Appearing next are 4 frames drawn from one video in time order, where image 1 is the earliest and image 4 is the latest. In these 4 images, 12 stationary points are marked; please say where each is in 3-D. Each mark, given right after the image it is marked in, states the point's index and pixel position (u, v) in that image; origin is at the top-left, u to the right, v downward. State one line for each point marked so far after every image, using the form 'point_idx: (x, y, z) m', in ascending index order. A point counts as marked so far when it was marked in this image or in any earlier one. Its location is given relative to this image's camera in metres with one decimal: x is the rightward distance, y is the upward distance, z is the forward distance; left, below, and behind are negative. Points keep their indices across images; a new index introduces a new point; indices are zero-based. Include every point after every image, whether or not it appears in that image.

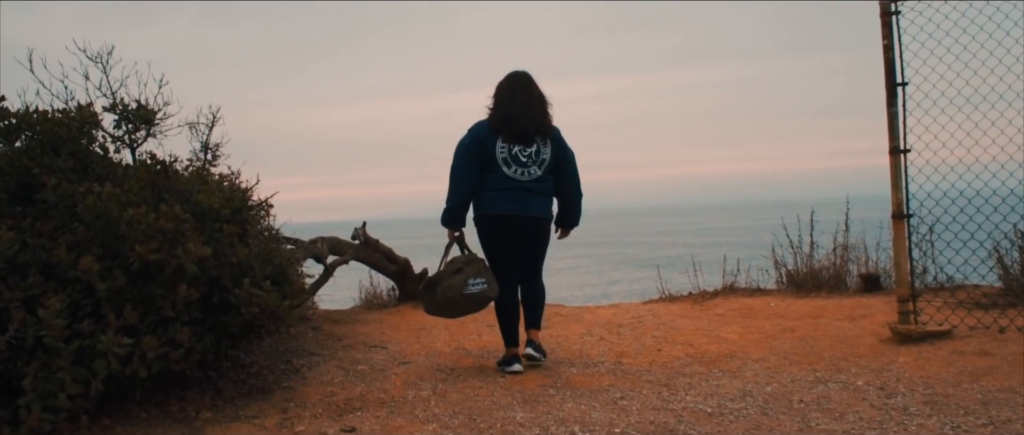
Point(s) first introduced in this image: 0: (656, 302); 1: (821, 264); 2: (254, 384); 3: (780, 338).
0: (+1.4, -0.8, +8.5) m
1: (+3.0, -0.5, +8.6) m
2: (-1.5, -0.9, +5.0) m
3: (+1.9, -0.9, +6.3) m
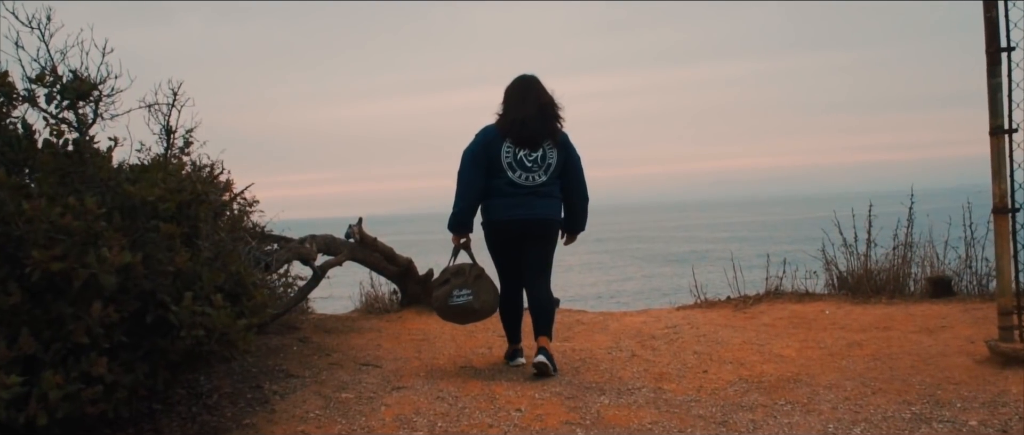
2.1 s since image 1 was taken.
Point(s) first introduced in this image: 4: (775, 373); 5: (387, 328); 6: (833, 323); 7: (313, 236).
0: (+1.5, -0.8, +7.5) m
1: (+3.2, -0.4, +7.6) m
2: (-1.4, -0.9, +4.0) m
3: (+2.0, -0.8, +5.3) m
4: (+1.5, -0.9, +4.9) m
5: (-1.1, -1.0, +7.6) m
6: (+2.3, -0.8, +6.4) m
7: (-1.7, -0.1, +7.4) m
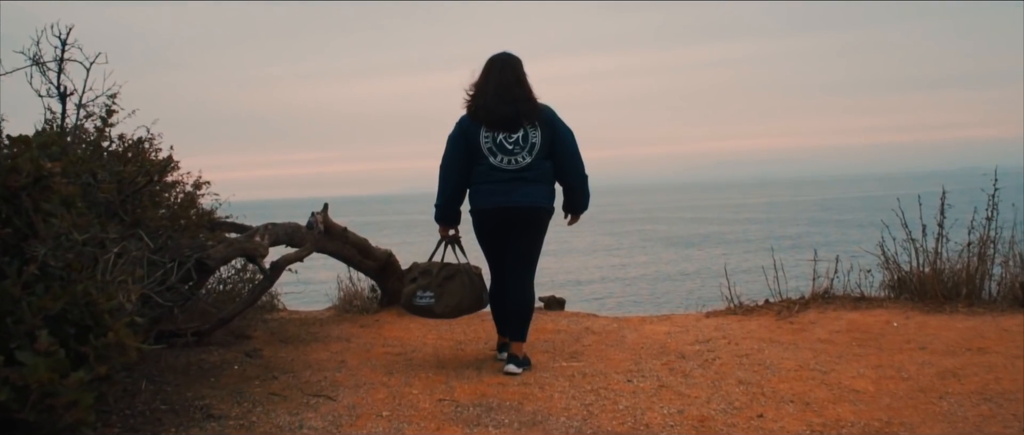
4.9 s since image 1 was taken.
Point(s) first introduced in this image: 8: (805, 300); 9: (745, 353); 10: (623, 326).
0: (+1.5, -0.7, +6.3) m
1: (+3.2, -0.3, +6.3) m
2: (-1.4, -0.9, +2.7) m
3: (+2.0, -0.8, +4.0) m
4: (+1.4, -0.9, +3.7) m
5: (-1.1, -0.9, +6.3) m
6: (+2.3, -0.7, +5.1) m
7: (-1.7, 0.0, +6.1) m
8: (+2.2, -0.6, +6.4) m
9: (+1.3, -0.8, +5.0) m
10: (+0.8, -0.8, +6.3) m
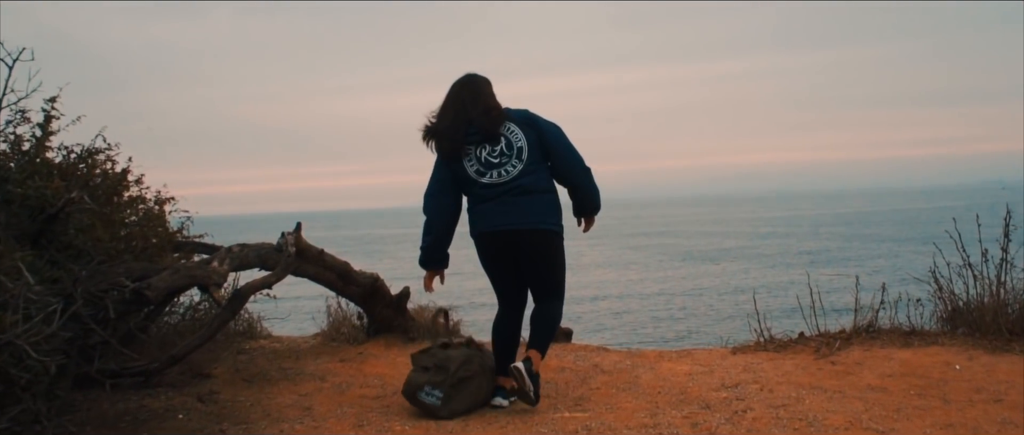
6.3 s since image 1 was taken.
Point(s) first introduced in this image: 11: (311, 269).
0: (+1.5, -0.8, +5.4) m
1: (+3.1, -0.5, +5.5) m
2: (-1.5, -1.0, +2.0) m
3: (+1.9, -0.9, +3.2) m
4: (+1.4, -1.0, +2.8) m
5: (-1.1, -1.0, +5.6) m
6: (+2.3, -0.8, +4.3) m
7: (-1.7, -0.2, +5.4) m
8: (+2.2, -0.7, +5.6) m
9: (+1.3, -0.9, +4.2) m
10: (+0.8, -0.9, +5.5) m
11: (-1.4, -0.4, +6.0) m
